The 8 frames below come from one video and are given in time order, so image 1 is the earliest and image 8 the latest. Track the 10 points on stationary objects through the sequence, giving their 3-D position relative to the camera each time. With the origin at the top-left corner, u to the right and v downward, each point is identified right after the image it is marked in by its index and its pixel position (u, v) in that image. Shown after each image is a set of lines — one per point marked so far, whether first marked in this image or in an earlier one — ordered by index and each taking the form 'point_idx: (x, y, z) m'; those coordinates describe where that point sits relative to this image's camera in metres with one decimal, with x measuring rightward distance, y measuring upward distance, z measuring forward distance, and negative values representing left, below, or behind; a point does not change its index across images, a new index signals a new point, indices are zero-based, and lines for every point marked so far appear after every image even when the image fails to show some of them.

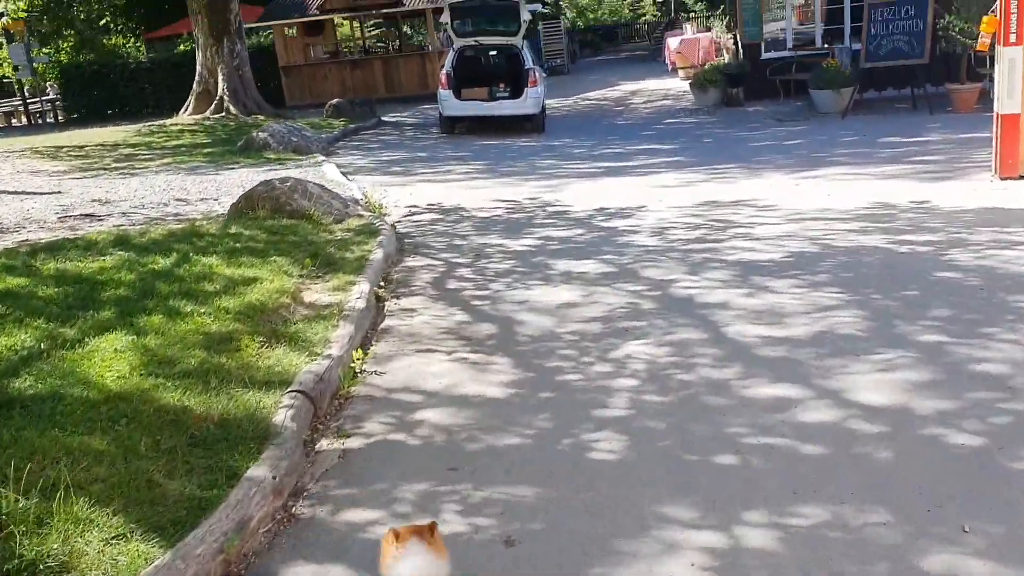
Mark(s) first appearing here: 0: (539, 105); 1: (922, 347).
0: (+0.5, +3.3, +17.3) m
1: (+1.8, -0.3, +4.3) m
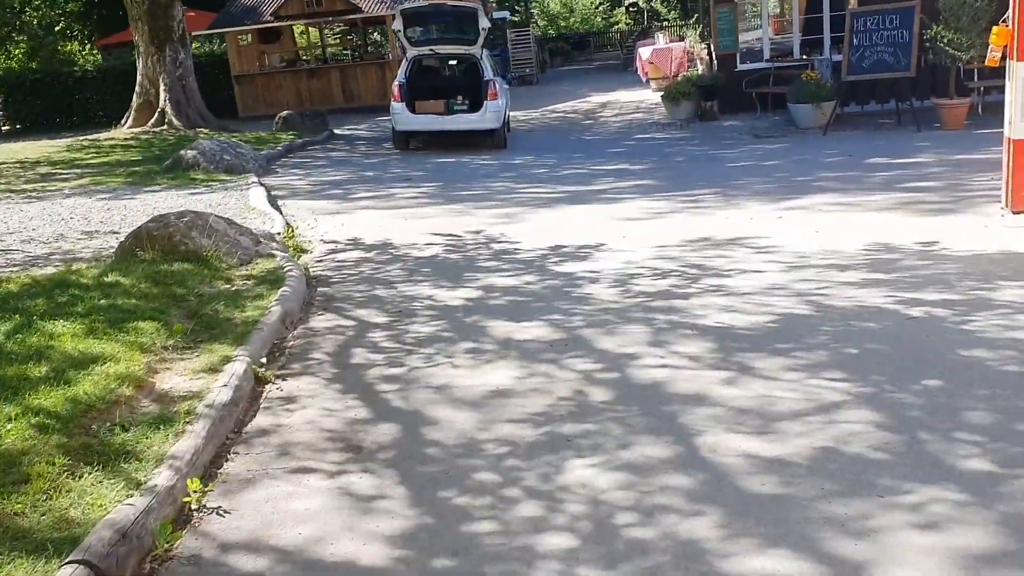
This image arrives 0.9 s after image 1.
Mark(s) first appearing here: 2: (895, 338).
0: (-0.2, +2.8, +16.1) m
1: (+1.5, -0.6, +3.1) m
2: (+1.8, -0.2, +4.7) m
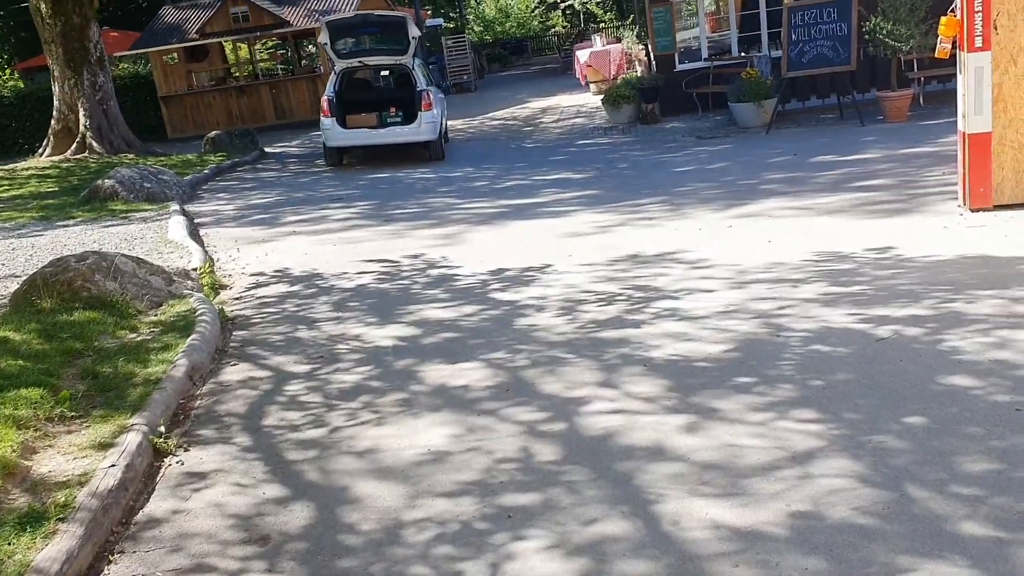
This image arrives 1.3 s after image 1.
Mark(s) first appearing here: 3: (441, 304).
0: (-1.2, +2.5, +15.6) m
1: (+1.3, -0.7, +2.7) m
2: (+1.6, -0.3, +4.3) m
3: (-0.5, -0.1, +6.3) m
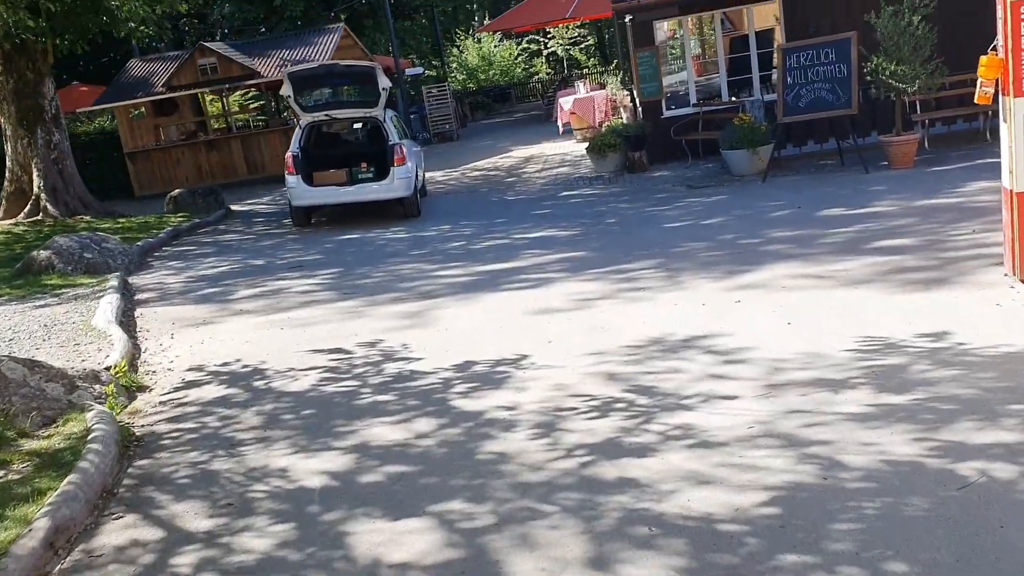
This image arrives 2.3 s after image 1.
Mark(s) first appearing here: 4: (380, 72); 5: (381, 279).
0: (-1.5, +1.5, +14.5) m
1: (+1.2, -1.1, +1.5) m
2: (+1.4, -0.8, +3.1) m
3: (-0.6, -0.7, +5.1) m
4: (-2.0, +3.2, +14.4) m
5: (-1.3, +0.1, +9.6) m
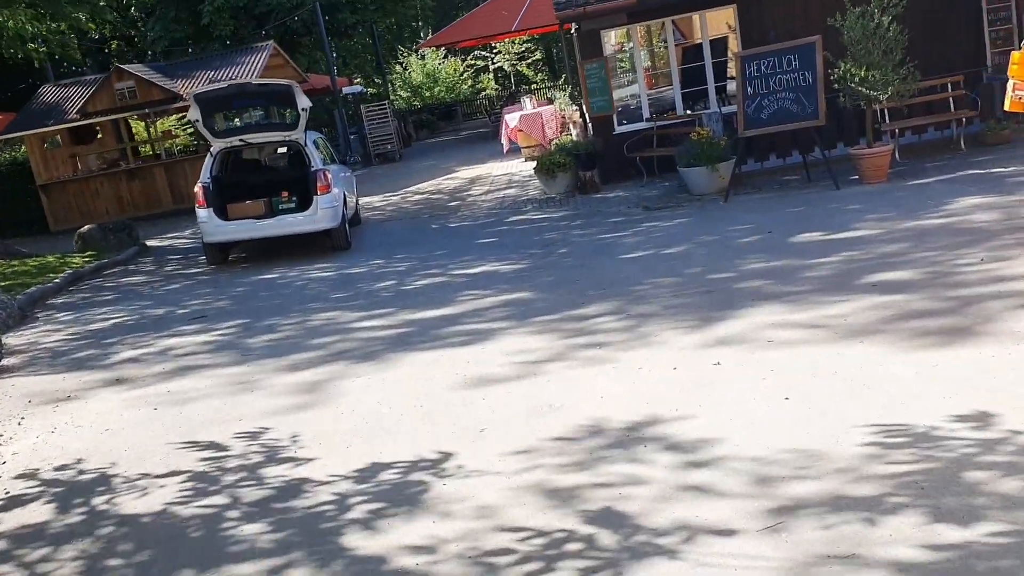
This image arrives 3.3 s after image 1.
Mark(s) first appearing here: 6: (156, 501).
0: (-2.3, +1.0, +13.0) m
1: (+1.0, -1.3, +0.1) m
2: (+1.2, -1.0, +1.7) m
3: (-0.9, -1.0, +3.6) m
4: (-2.9, +2.6, +13.0) m
5: (-1.8, -0.4, +8.1) m
6: (-1.6, -1.0, +4.5) m
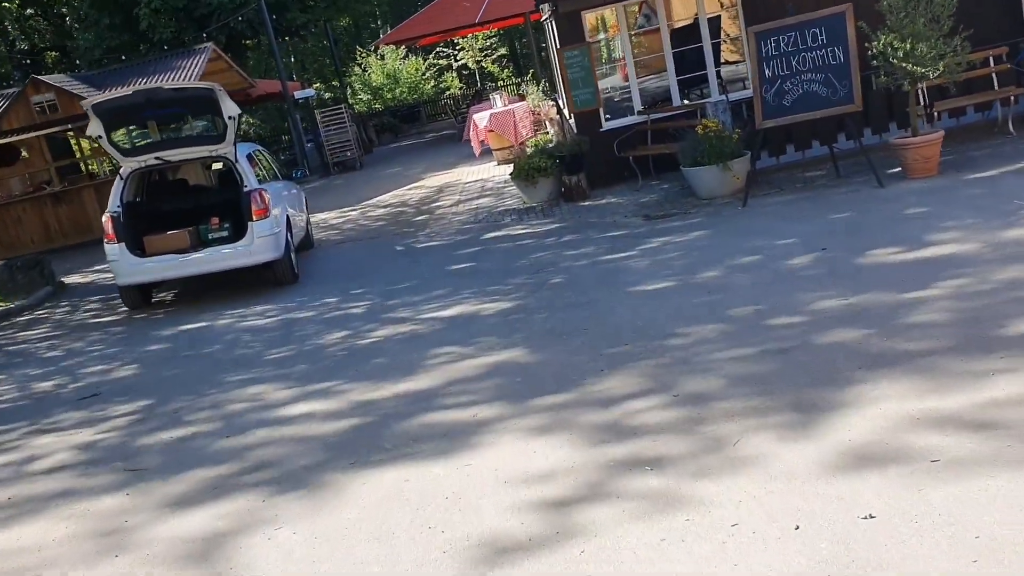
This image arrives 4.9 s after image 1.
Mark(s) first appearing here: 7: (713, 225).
0: (-2.6, +0.5, +10.8) m
1: (+1.2, -1.7, -2.0) m
2: (+1.3, -1.4, -0.4) m
3: (-0.8, -1.5, +1.4) m
4: (-3.2, +2.1, +10.7) m
5: (-1.9, -0.9, +5.9) m
6: (-1.6, -1.5, +2.3) m
7: (+2.1, +0.6, +10.1) m
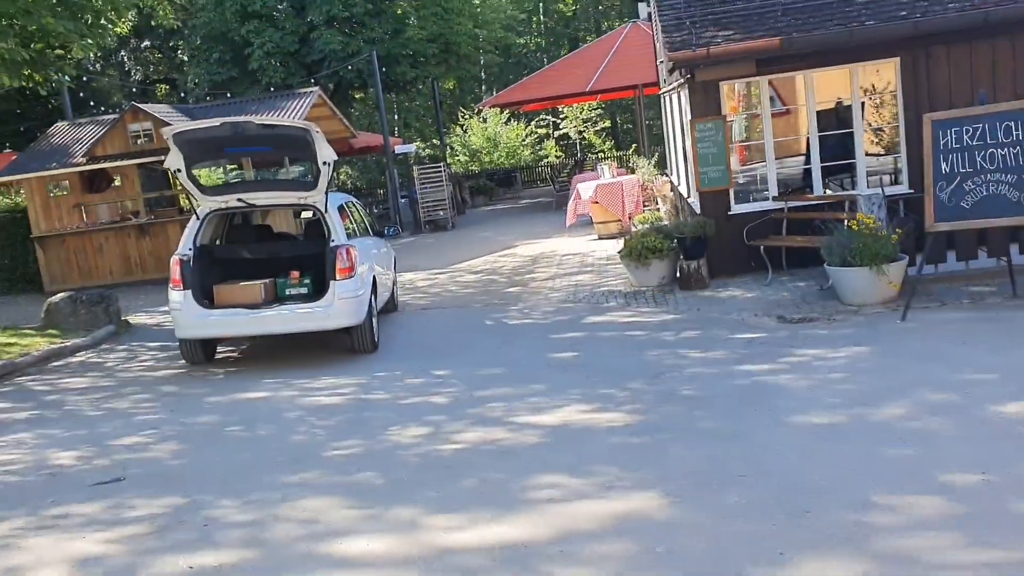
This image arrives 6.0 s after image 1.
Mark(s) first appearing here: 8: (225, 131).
0: (-1.5, -0.2, +9.5) m
1: (+1.1, -1.8, -3.7) m
2: (+1.4, -1.6, -2.1) m
3: (-0.6, -1.6, -0.1) m
4: (-1.9, +1.5, +9.5) m
5: (-1.3, -1.3, +4.5) m
6: (-1.3, -1.6, +0.8) m
7: (+3.1, -0.5, +8.4) m
8: (-2.7, +1.5, +9.4) m
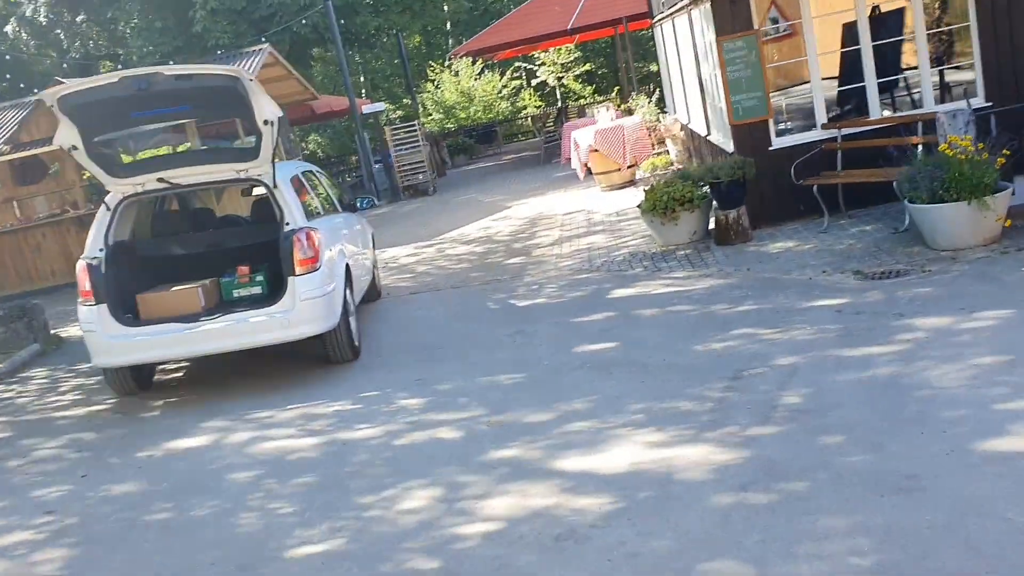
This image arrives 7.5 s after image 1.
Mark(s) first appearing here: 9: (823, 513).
0: (-1.3, -0.2, +7.3) m
1: (+1.6, -2.1, -5.8) m
2: (+1.8, -1.8, -4.2) m
3: (-0.2, -1.9, -2.2) m
4: (-1.9, +1.5, +7.3) m
5: (-1.0, -1.4, +2.4) m
6: (-0.9, -1.9, -1.3) m
7: (+3.3, -0.1, +6.3) m
8: (-2.7, +1.4, +7.2) m
9: (+1.2, -0.9, +3.8) m
